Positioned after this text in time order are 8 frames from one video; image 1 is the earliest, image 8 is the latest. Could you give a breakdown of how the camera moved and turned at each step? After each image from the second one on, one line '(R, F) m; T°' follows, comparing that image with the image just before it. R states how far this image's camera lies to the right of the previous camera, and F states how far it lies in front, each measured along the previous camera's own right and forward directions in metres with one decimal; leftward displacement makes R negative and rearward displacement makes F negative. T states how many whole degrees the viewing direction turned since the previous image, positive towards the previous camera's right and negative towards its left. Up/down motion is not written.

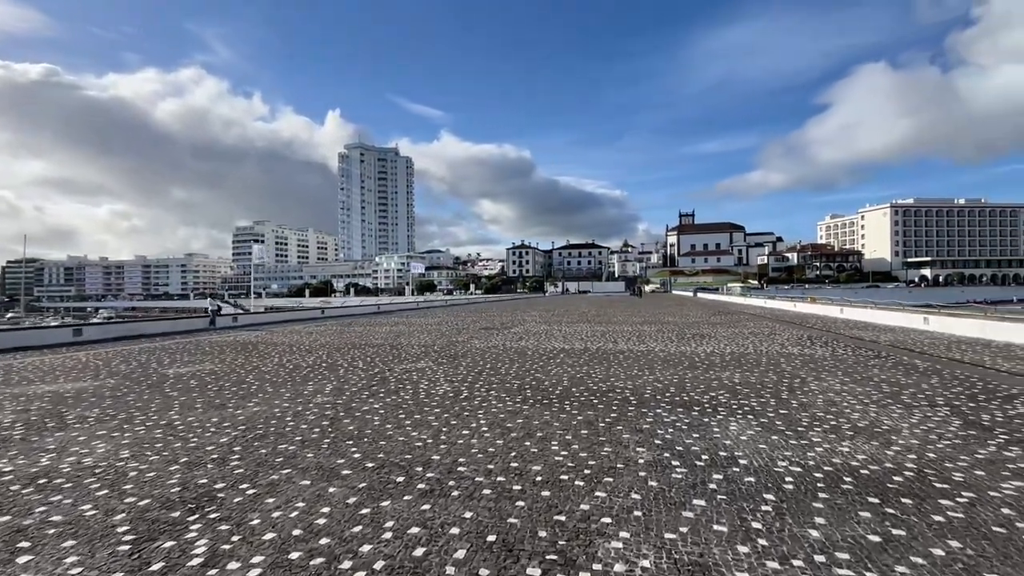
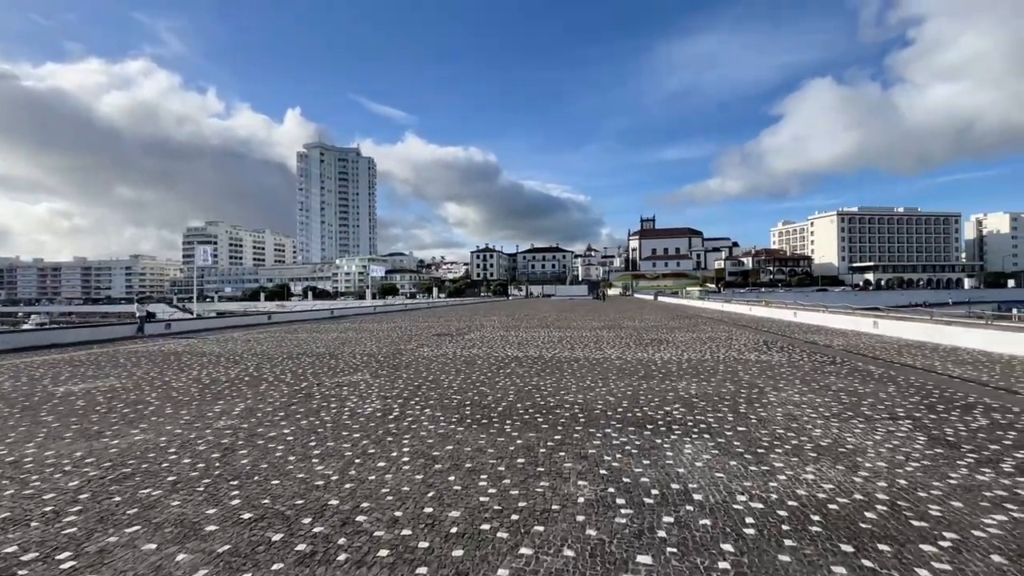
(+0.4, +0.8) m; +4°
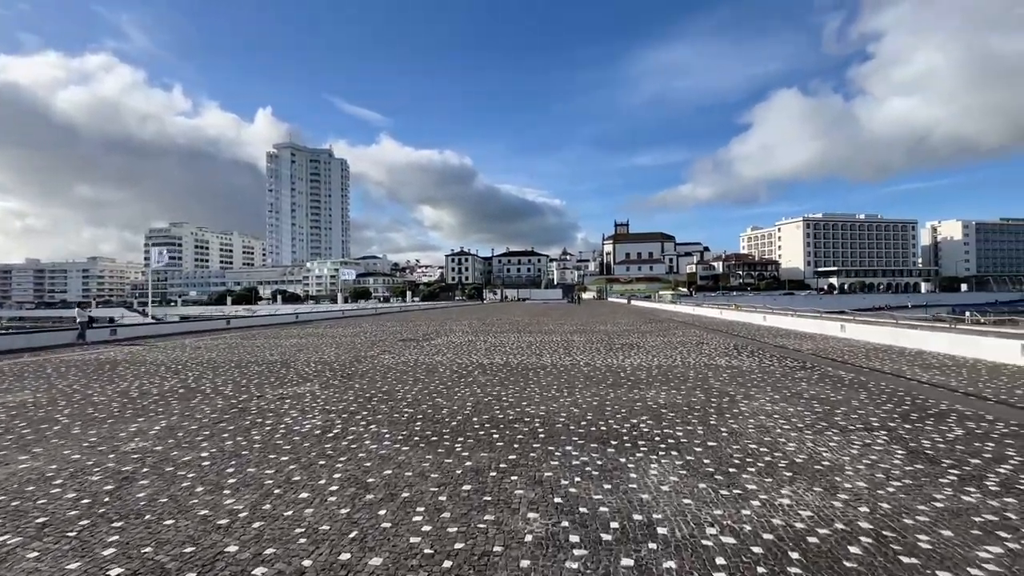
(+0.3, +0.6) m; +3°
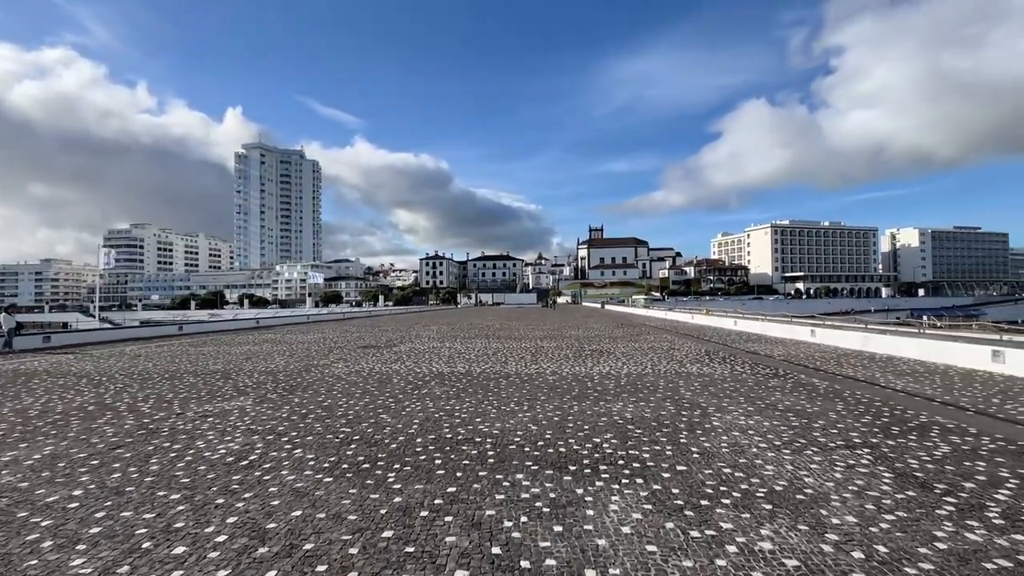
(+0.3, +0.7) m; +3°
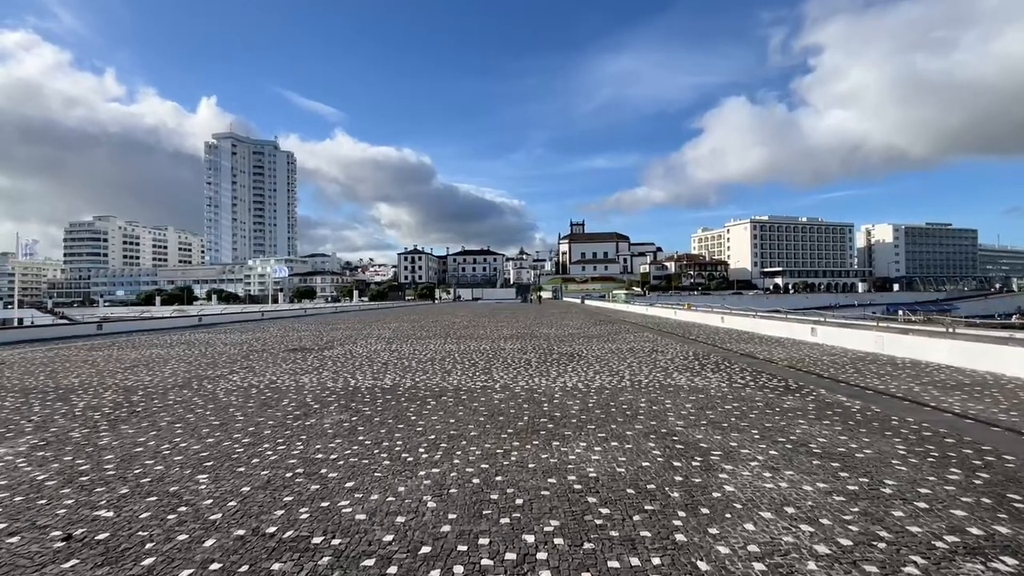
(+0.8, +2.6) m; +2°
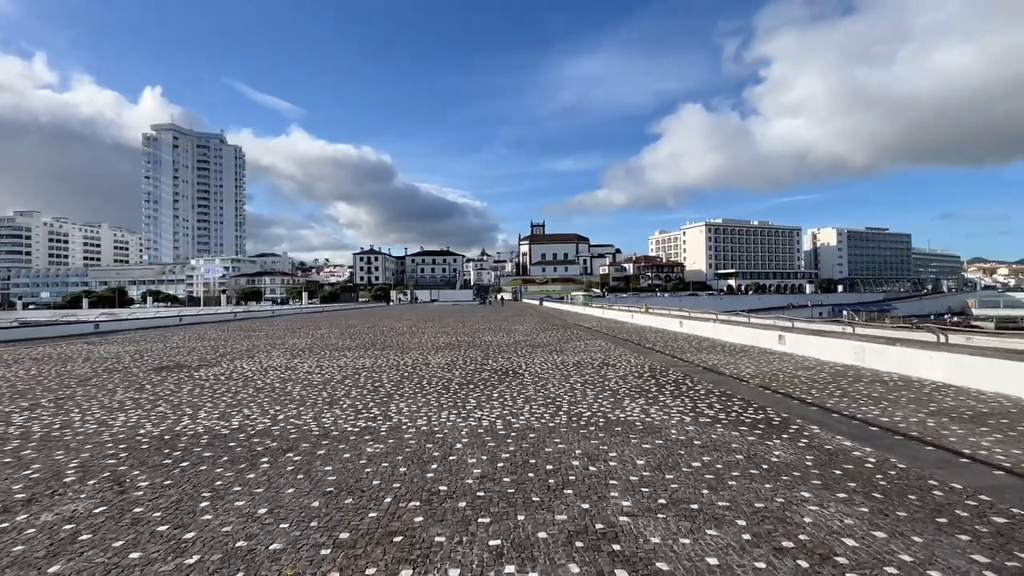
(+0.9, +2.4) m; +5°
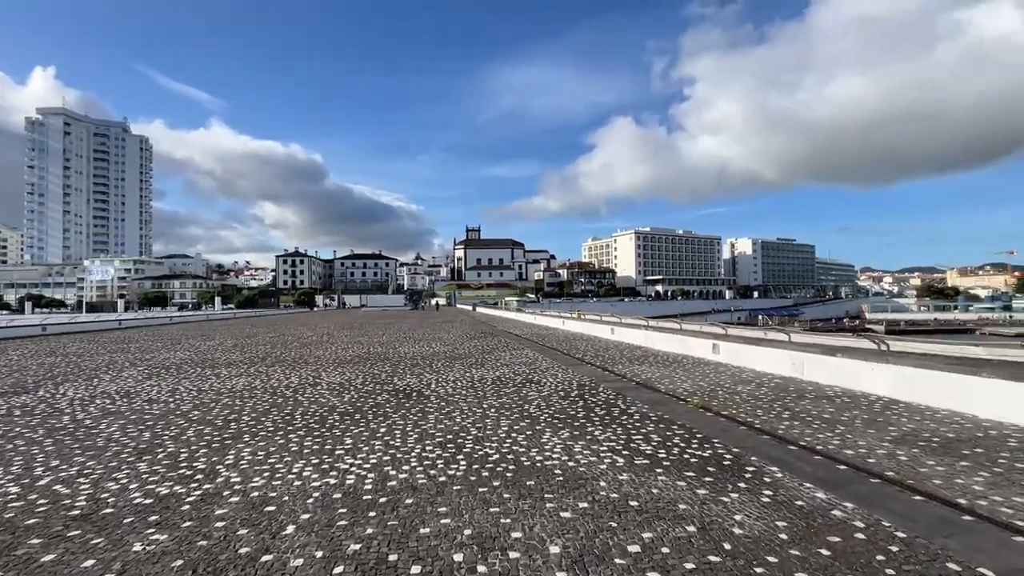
(+0.6, +1.7) m; +8°
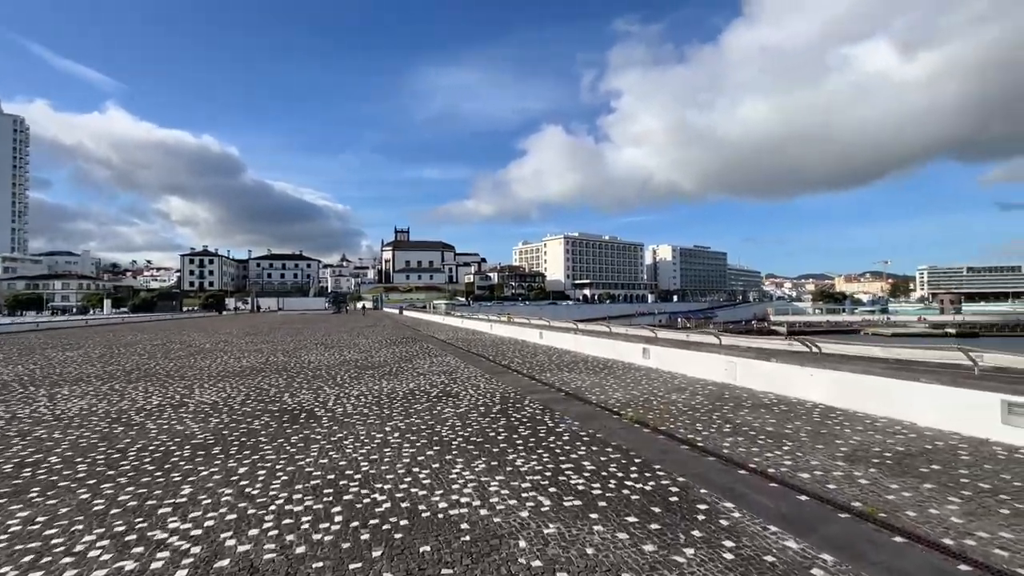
(+0.3, +1.2) m; +8°
